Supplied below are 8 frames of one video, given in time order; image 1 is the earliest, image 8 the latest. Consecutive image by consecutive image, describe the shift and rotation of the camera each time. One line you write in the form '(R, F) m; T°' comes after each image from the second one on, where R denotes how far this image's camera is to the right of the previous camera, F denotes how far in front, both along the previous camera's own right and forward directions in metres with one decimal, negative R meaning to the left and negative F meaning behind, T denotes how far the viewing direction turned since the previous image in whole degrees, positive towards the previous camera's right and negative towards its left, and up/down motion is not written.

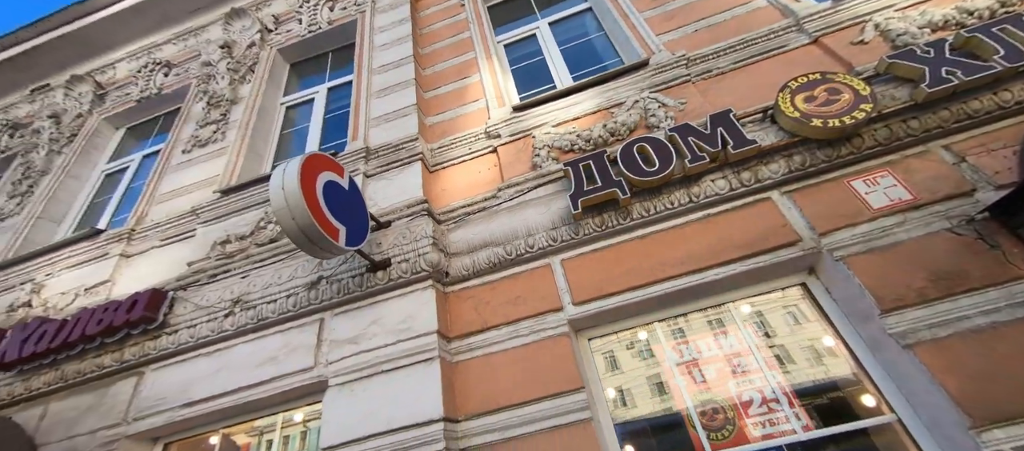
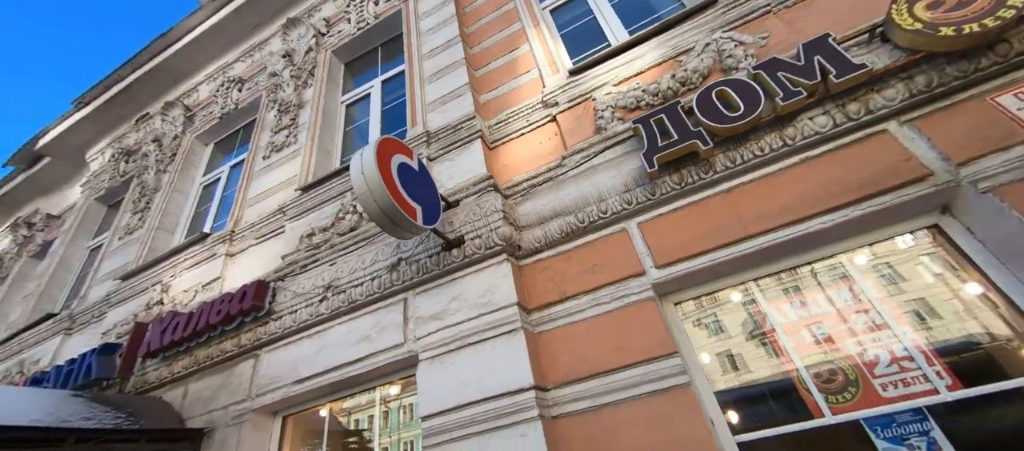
(-0.1, 0.0) m; -8°
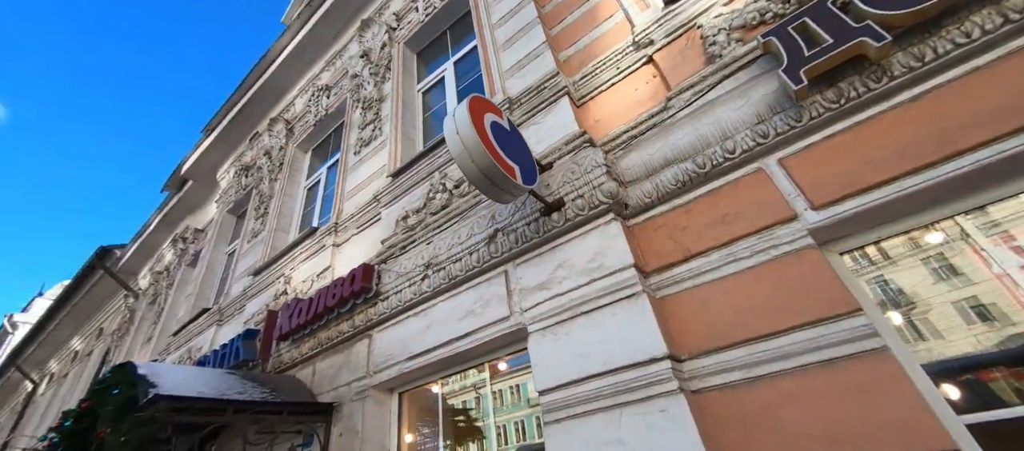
(-0.2, +0.2) m; -11°
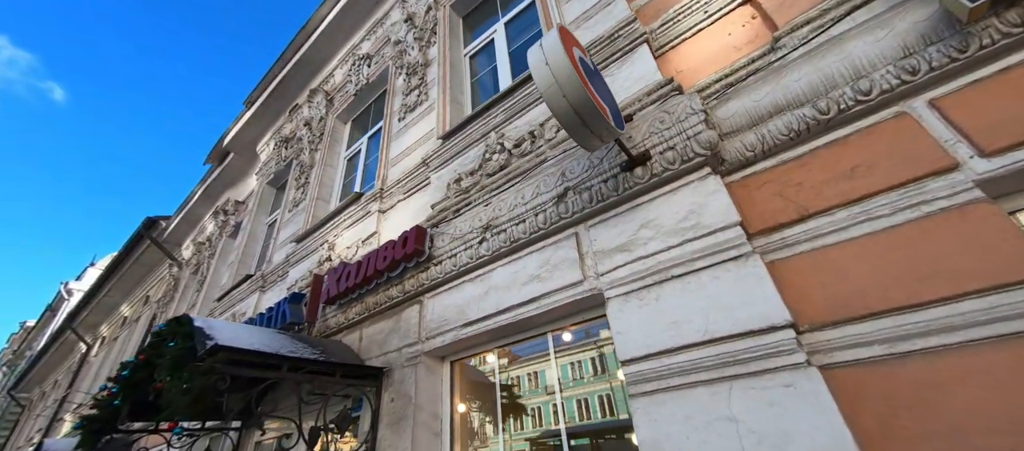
(-0.3, +0.2) m; -3°
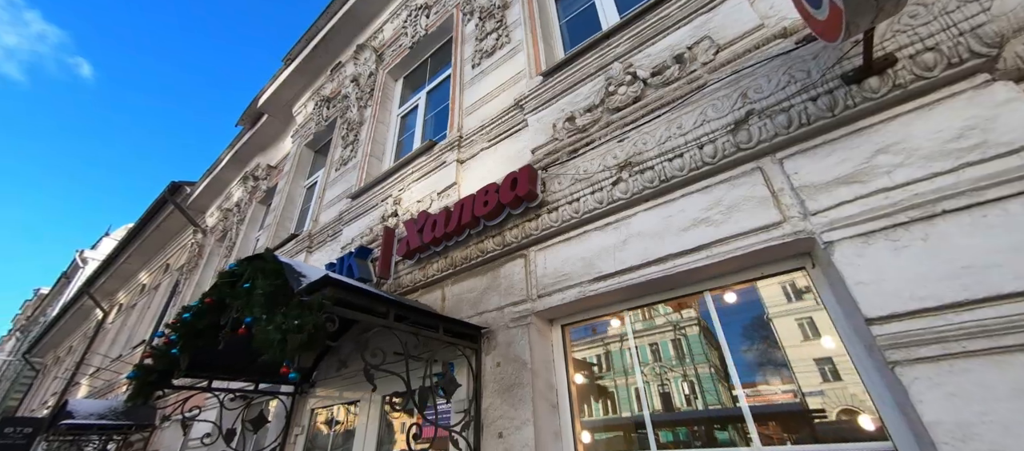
(-0.8, +0.5) m; -1°
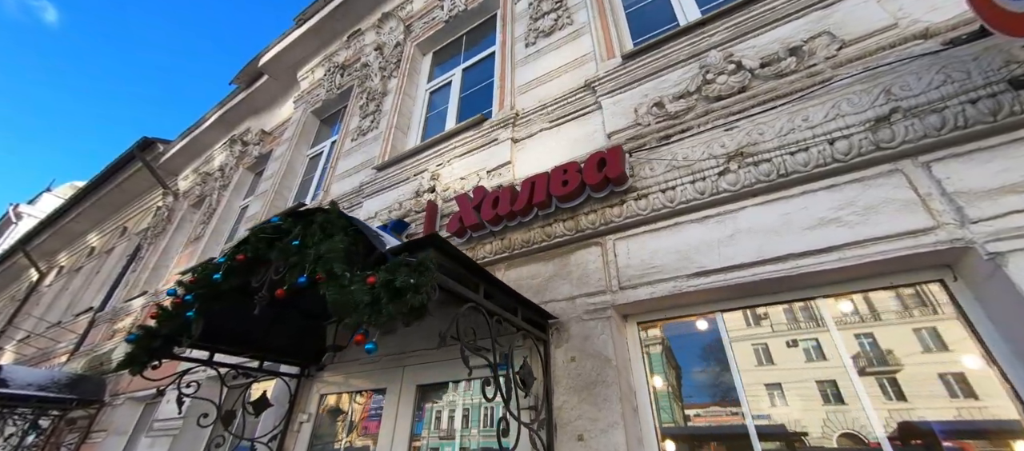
(-0.7, +0.3) m; +4°
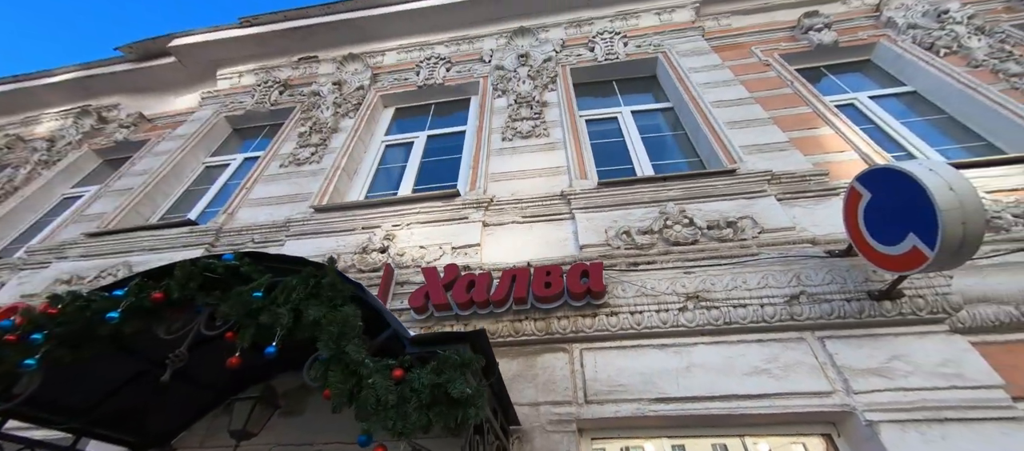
(-0.9, +0.2) m; +19°
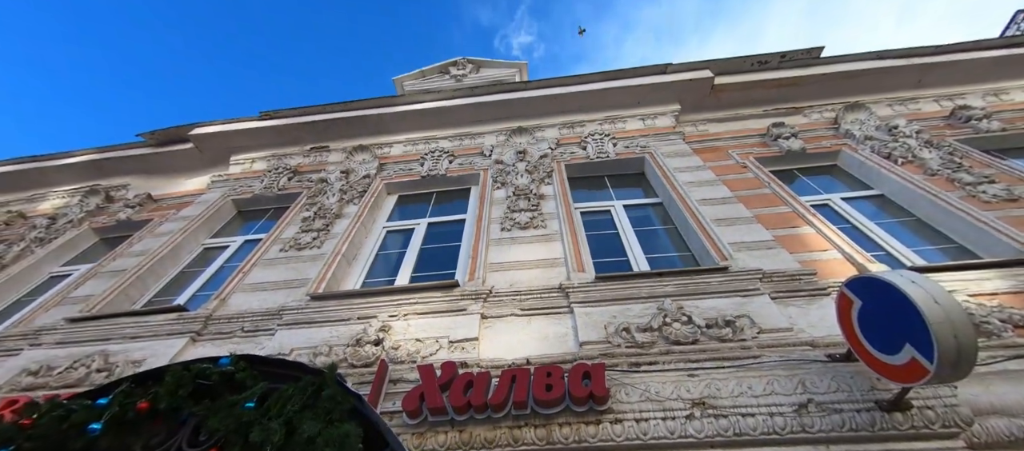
(-0.1, 0.0) m; +1°
